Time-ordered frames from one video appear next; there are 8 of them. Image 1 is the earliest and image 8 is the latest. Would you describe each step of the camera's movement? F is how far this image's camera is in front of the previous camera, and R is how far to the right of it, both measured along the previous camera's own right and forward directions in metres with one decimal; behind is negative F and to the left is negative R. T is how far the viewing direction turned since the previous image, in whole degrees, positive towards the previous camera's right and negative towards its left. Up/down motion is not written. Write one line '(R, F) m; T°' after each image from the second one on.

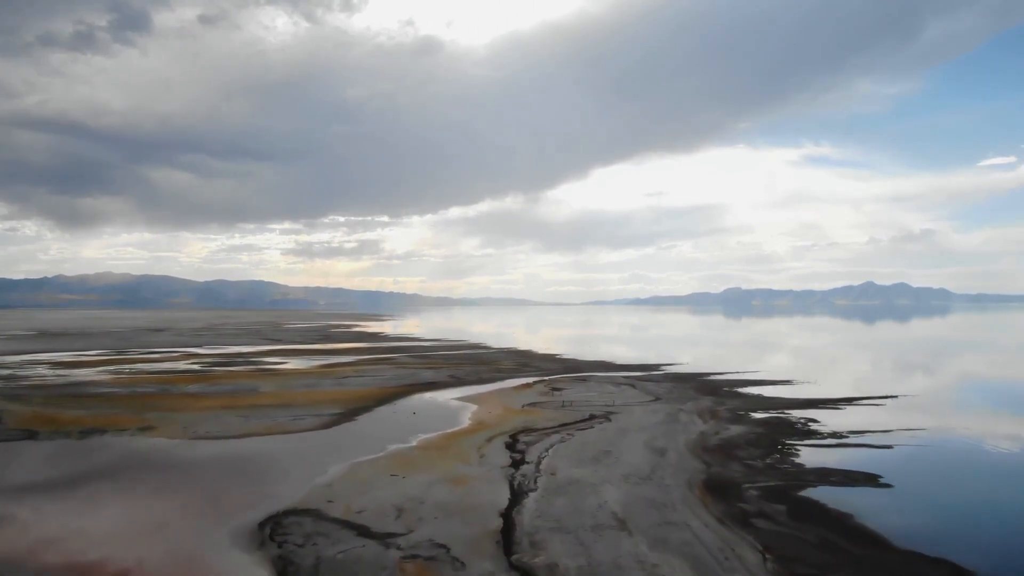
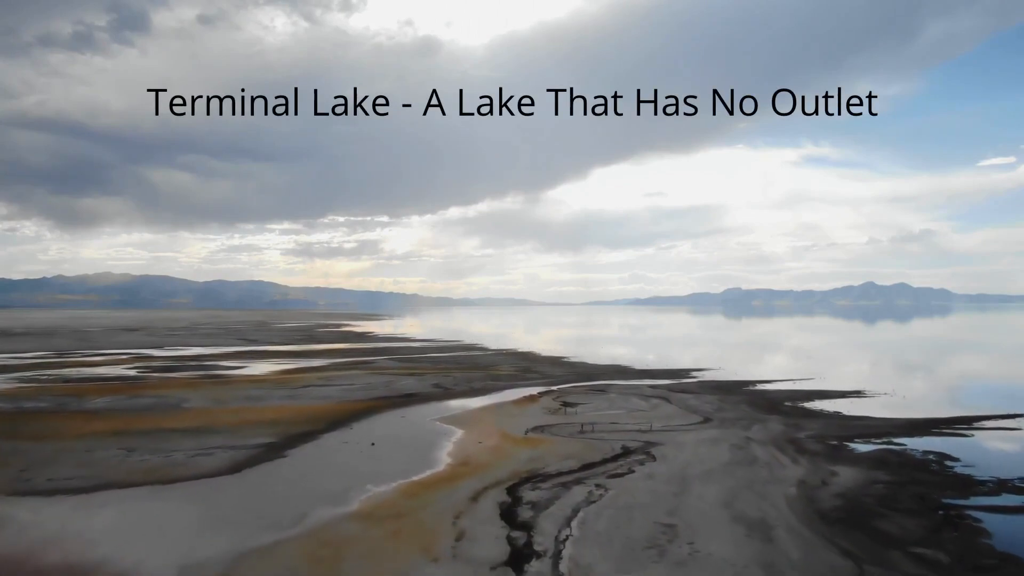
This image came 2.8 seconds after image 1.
(-0.2, -5.6) m; 0°
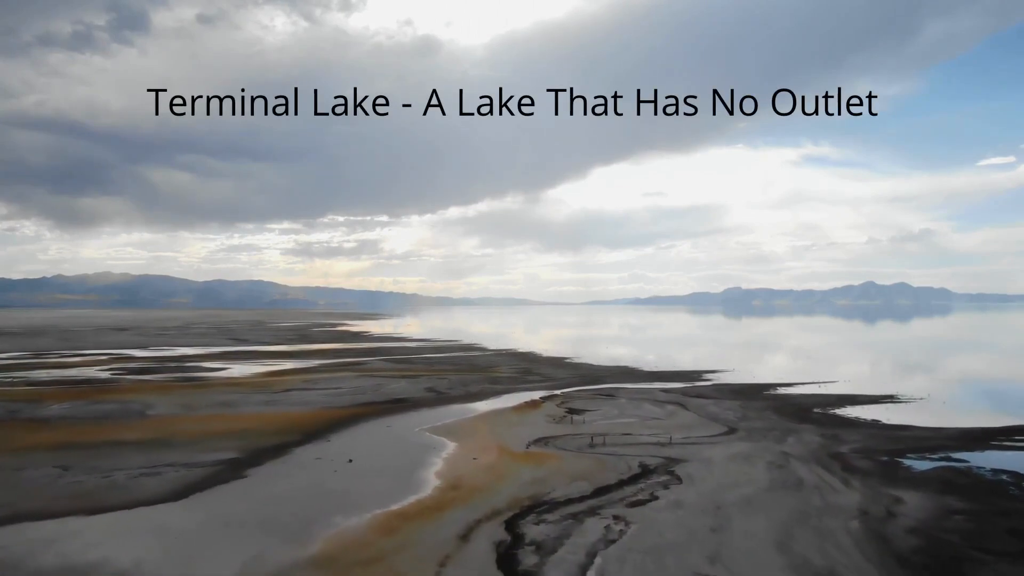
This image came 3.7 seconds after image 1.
(0.0, +2.7) m; 0°
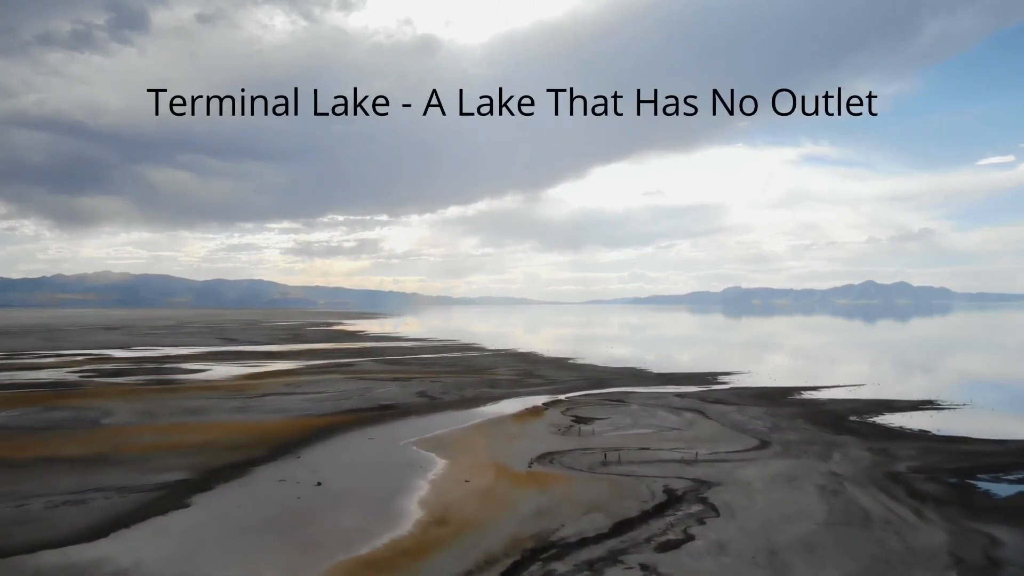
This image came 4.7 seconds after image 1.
(0.0, +2.7) m; 0°
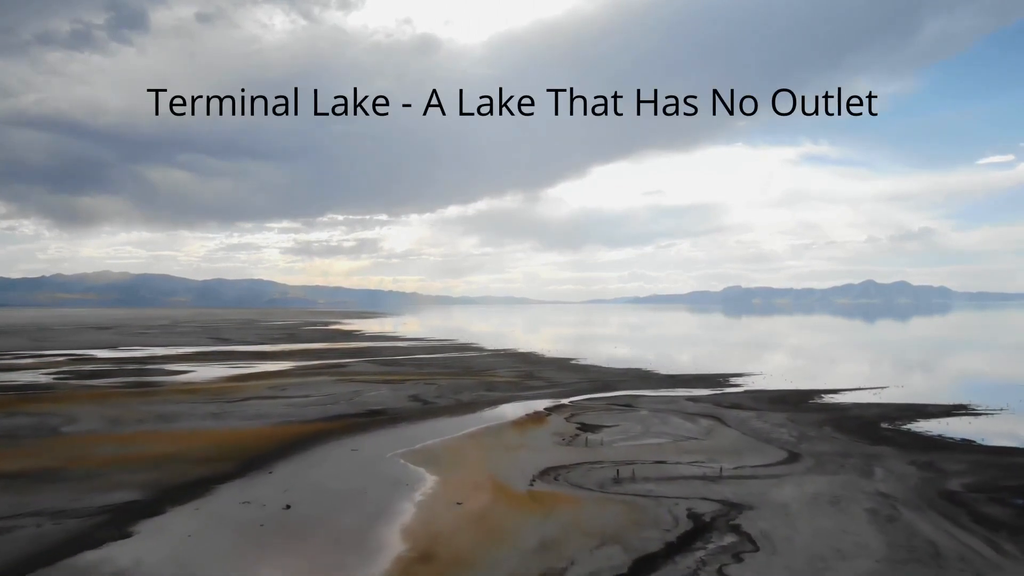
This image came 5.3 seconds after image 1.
(0.0, +1.9) m; 0°
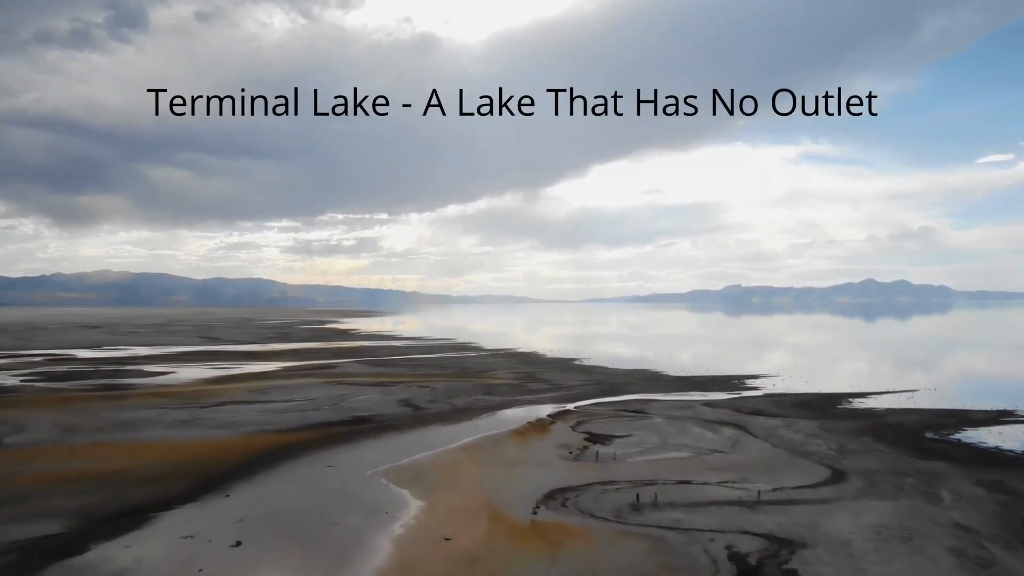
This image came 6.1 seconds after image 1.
(0.0, +2.2) m; 0°
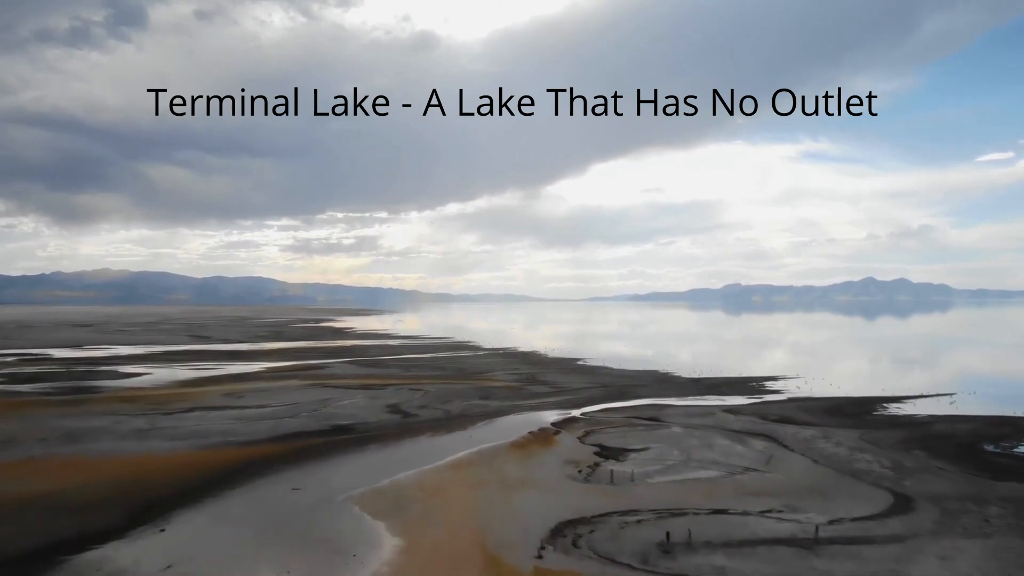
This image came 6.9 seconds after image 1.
(0.0, +2.3) m; 0°
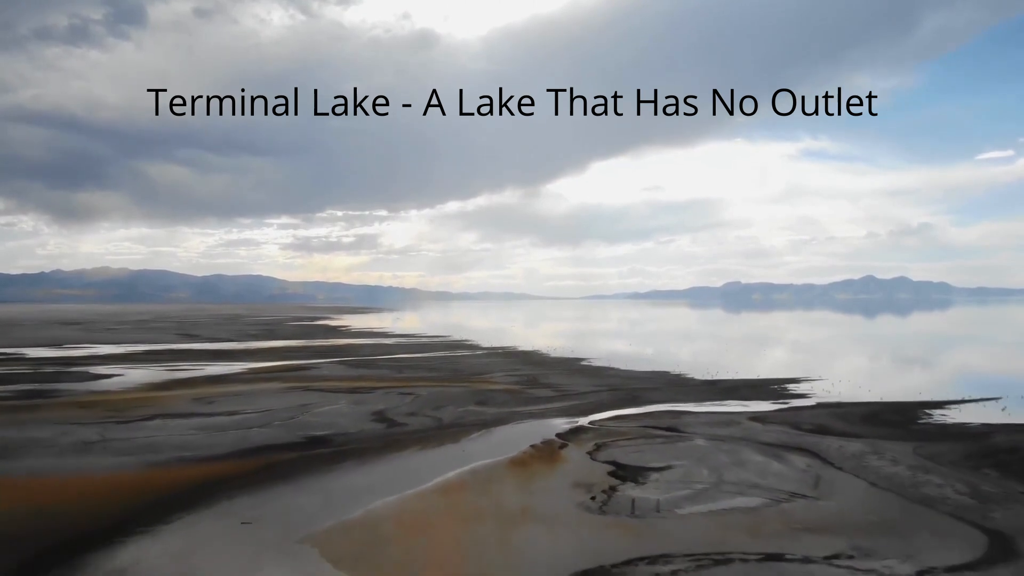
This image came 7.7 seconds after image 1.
(0.0, +2.3) m; 0°
